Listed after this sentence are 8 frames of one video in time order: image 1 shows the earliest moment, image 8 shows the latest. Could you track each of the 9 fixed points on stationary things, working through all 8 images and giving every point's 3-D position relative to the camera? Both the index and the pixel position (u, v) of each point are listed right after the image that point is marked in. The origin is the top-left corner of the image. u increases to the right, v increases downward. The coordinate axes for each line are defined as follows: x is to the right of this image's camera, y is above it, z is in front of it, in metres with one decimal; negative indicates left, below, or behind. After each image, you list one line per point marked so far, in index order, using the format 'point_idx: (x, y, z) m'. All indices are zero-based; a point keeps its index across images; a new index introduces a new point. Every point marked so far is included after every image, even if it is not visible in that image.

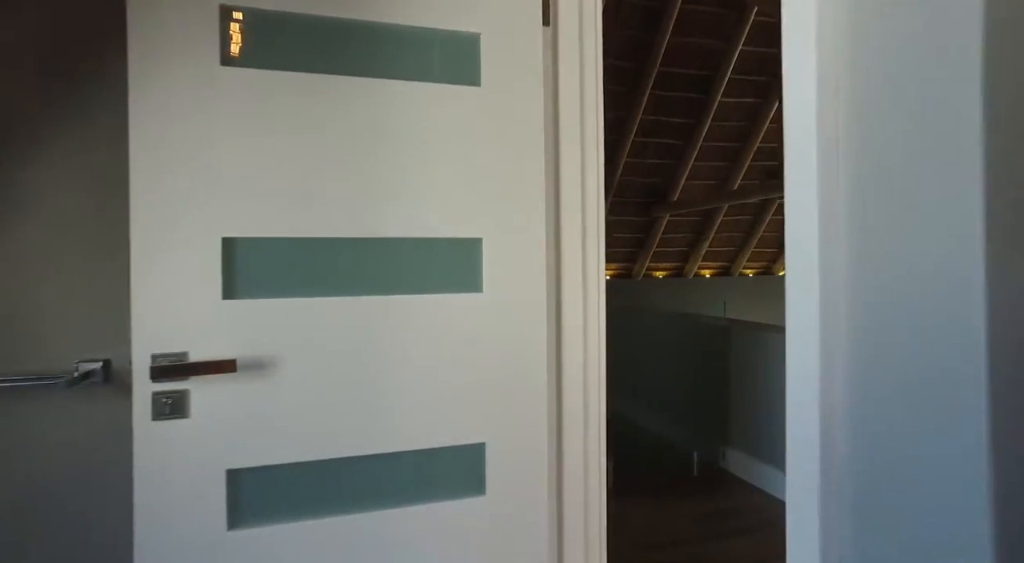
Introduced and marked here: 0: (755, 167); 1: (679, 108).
0: (+2.8, +1.3, +7.0) m
1: (+1.7, +1.7, +6.1) m
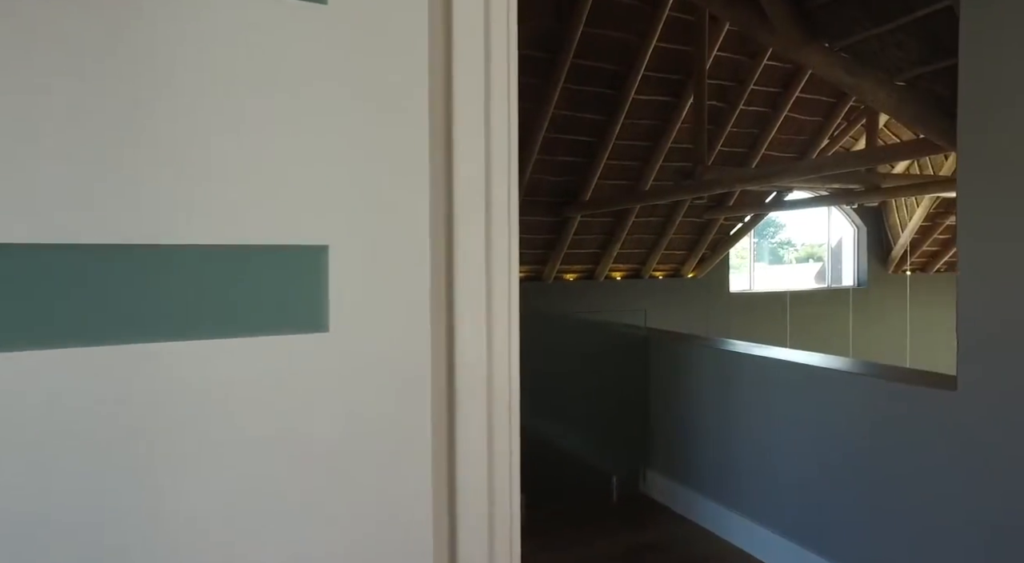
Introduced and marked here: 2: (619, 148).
0: (+1.7, +1.3, +6.9) m
1: (+0.8, +1.7, +5.9) m
2: (+1.1, +1.4, +6.5) m
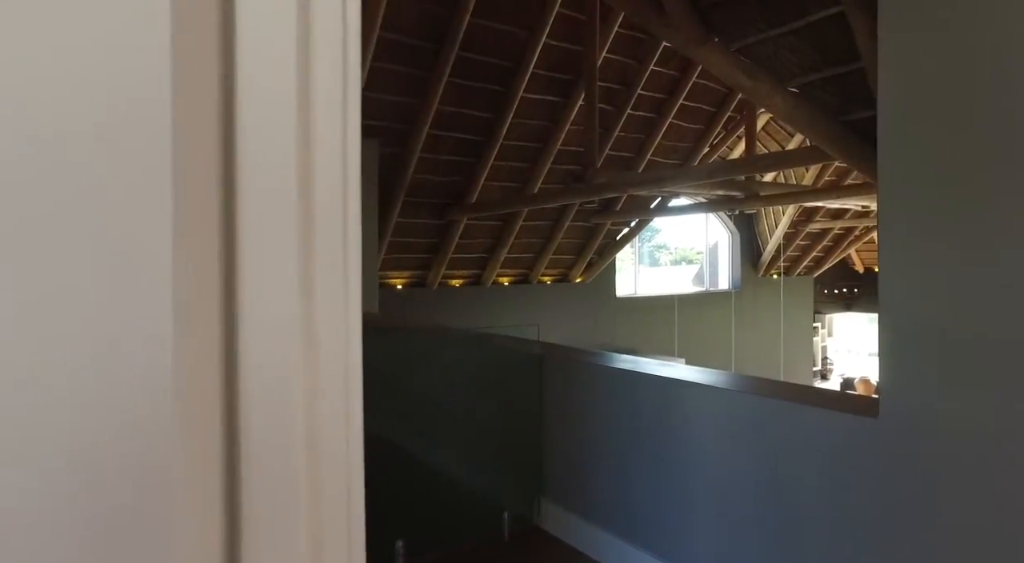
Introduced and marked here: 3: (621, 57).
0: (+0.4, +1.2, +6.7) m
1: (-0.3, +1.6, +5.6) m
2: (-0.1, +1.3, +6.2) m
3: (+1.1, +2.2, +6.0) m
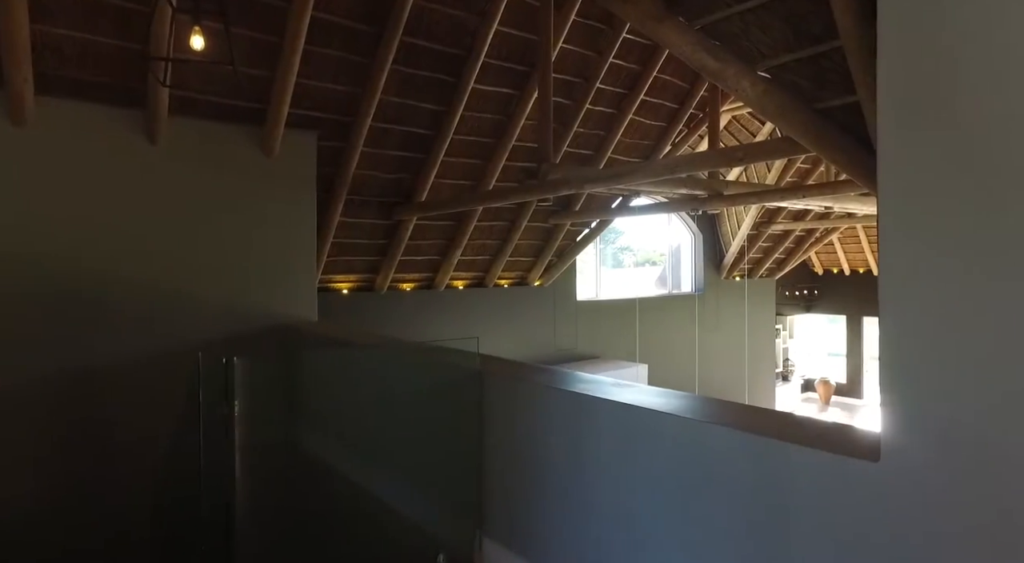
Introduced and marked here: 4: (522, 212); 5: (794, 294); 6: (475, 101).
0: (0.0, +1.2, +6.4) m
1: (-0.7, +1.6, +5.2) m
2: (-0.5, +1.3, +5.8) m
3: (+0.6, +2.2, +5.7) m
4: (+0.1, +0.8, +6.7) m
5: (+6.0, -0.3, +13.2) m
6: (-0.3, +1.6, +5.5) m
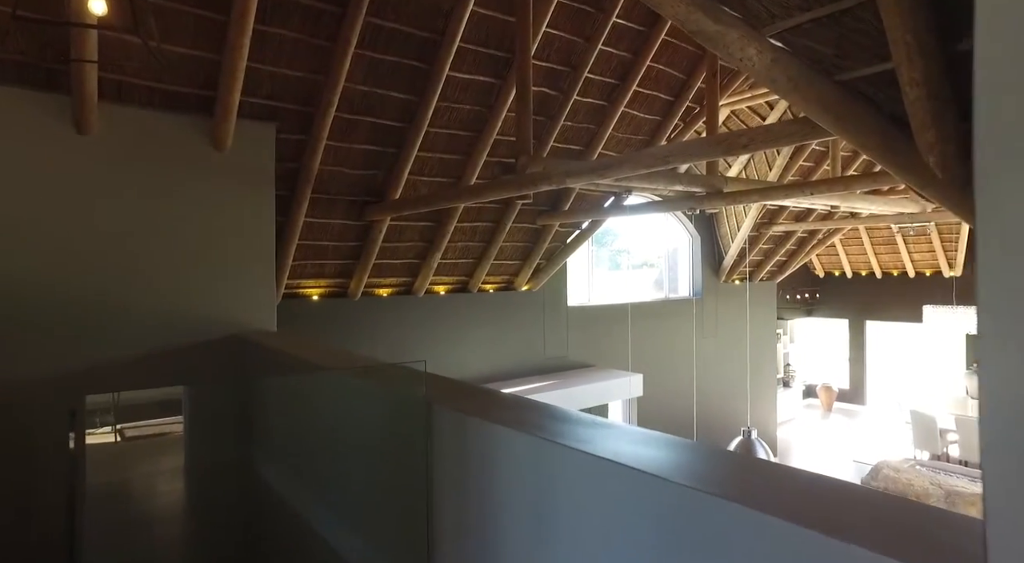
0: (-0.2, +1.1, +5.9) m
1: (-0.9, +1.6, +4.7) m
2: (-0.7, +1.3, +5.4) m
3: (+0.4, +2.1, +5.3) m
4: (-0.1, +0.7, +6.3) m
5: (+5.8, -0.3, +12.7) m
6: (-0.5, +1.6, +5.0) m
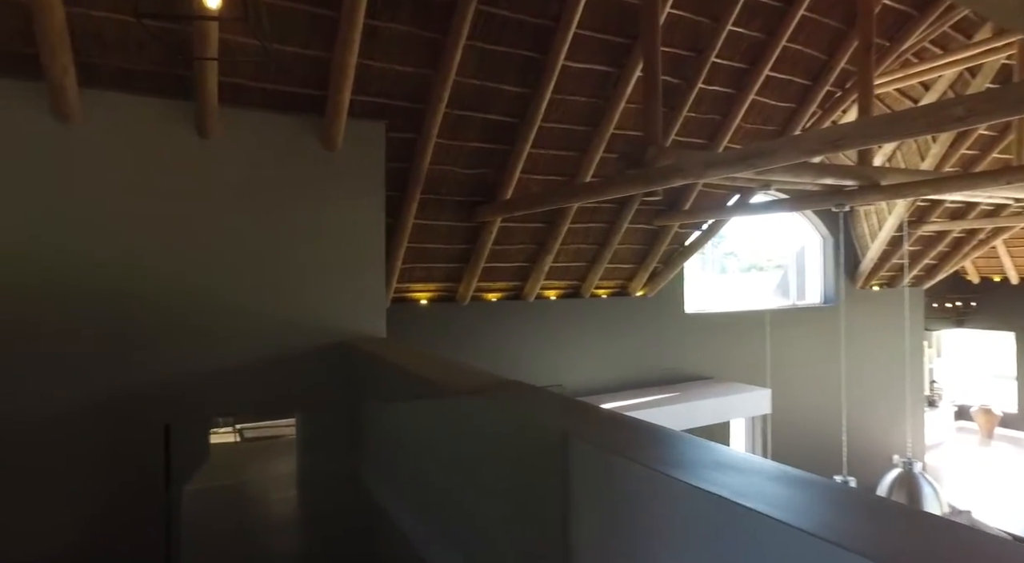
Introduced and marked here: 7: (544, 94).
0: (+0.9, +1.1, +5.5) m
1: (0.0, +1.5, +4.5) m
2: (+0.3, +1.2, +5.0) m
3: (+1.4, +2.1, +4.8) m
4: (+1.0, +0.7, +5.8) m
5: (+7.9, -0.4, +11.2) m
6: (+0.4, +1.5, +4.7) m
7: (+0.2, +1.4, +4.5) m
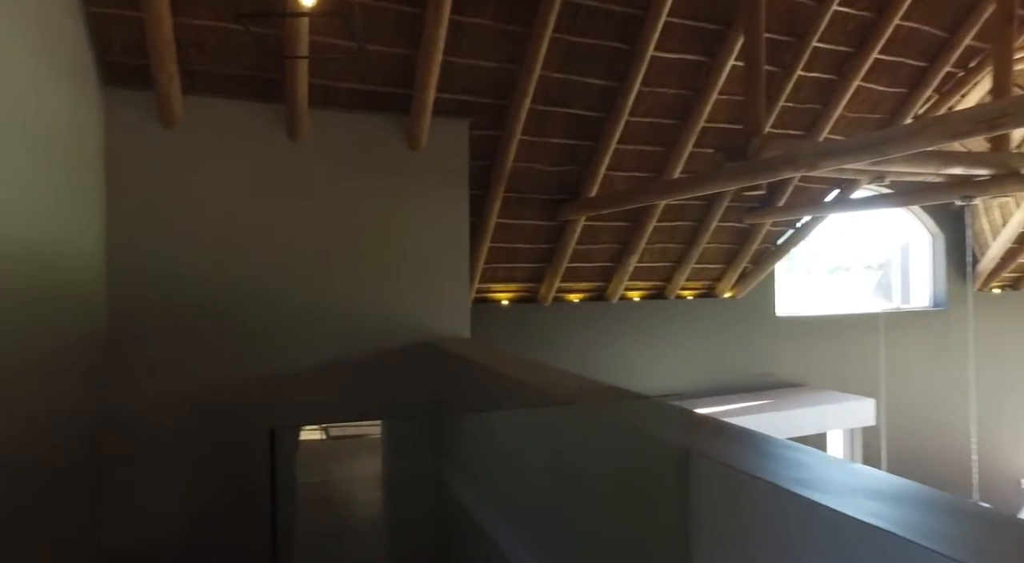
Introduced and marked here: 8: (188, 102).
0: (+1.6, +1.1, +5.2) m
1: (+0.6, +1.5, +4.3) m
2: (+1.0, +1.2, +4.8) m
3: (+2.0, +2.1, +4.4) m
4: (+1.8, +0.7, +5.5) m
5: (+9.2, -0.5, +10.0) m
6: (+1.0, +1.5, +4.5) m
7: (+0.8, +1.4, +4.3) m
8: (-1.9, +1.1, +3.6) m
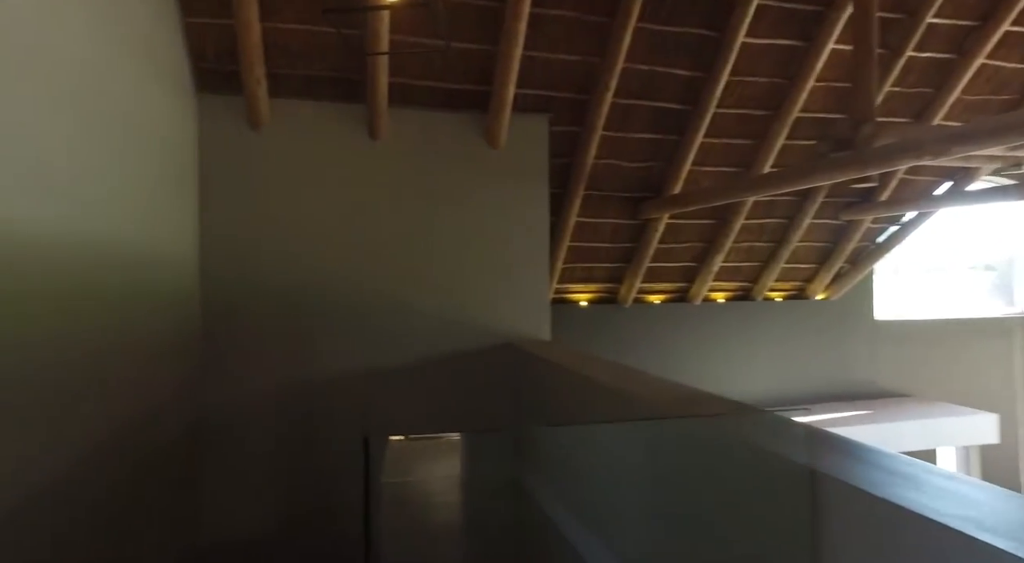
0: (+2.2, +1.1, +4.9) m
1: (+1.1, +1.5, +4.1) m
2: (+1.6, +1.2, +4.6) m
3: (+2.6, +2.1, +4.0) m
4: (+2.5, +0.7, +5.2) m
5: (+10.4, -0.5, +8.8) m
6: (+1.6, +1.5, +4.2) m
7: (+1.4, +1.4, +4.1) m
8: (-1.4, +1.1, +3.7) m
